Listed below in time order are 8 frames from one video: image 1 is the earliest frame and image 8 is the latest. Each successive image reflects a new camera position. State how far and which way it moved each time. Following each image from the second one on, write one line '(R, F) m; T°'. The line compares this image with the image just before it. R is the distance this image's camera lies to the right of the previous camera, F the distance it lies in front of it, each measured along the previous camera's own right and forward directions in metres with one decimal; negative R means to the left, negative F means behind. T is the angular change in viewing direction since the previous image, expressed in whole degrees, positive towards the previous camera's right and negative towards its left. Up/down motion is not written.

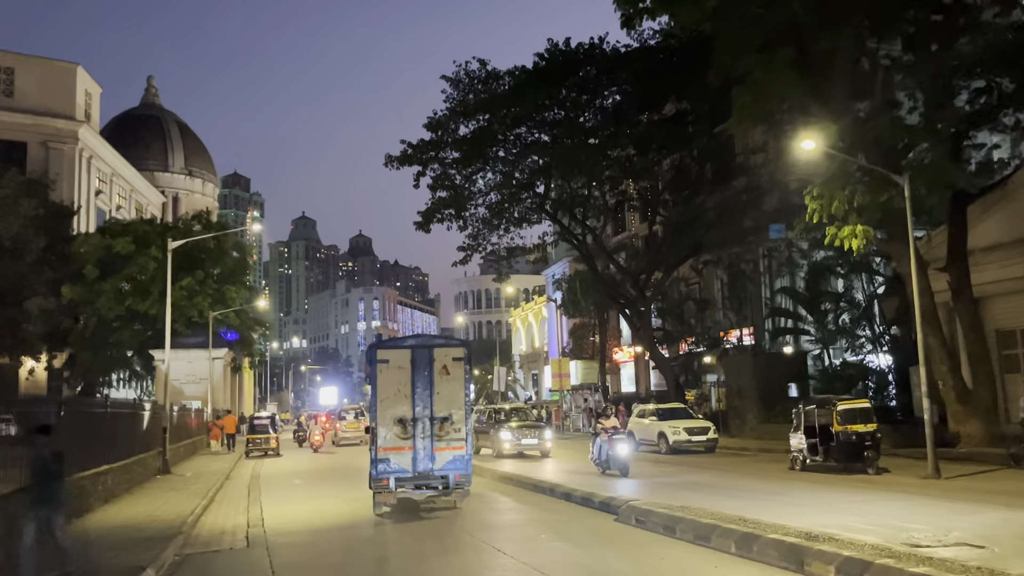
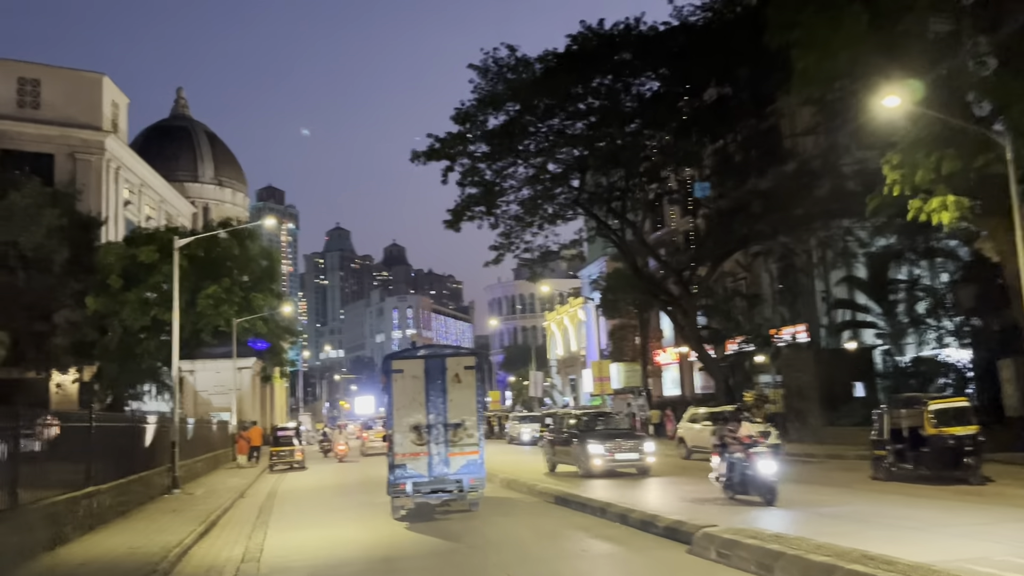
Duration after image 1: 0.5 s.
(-0.1, +2.0) m; -2°
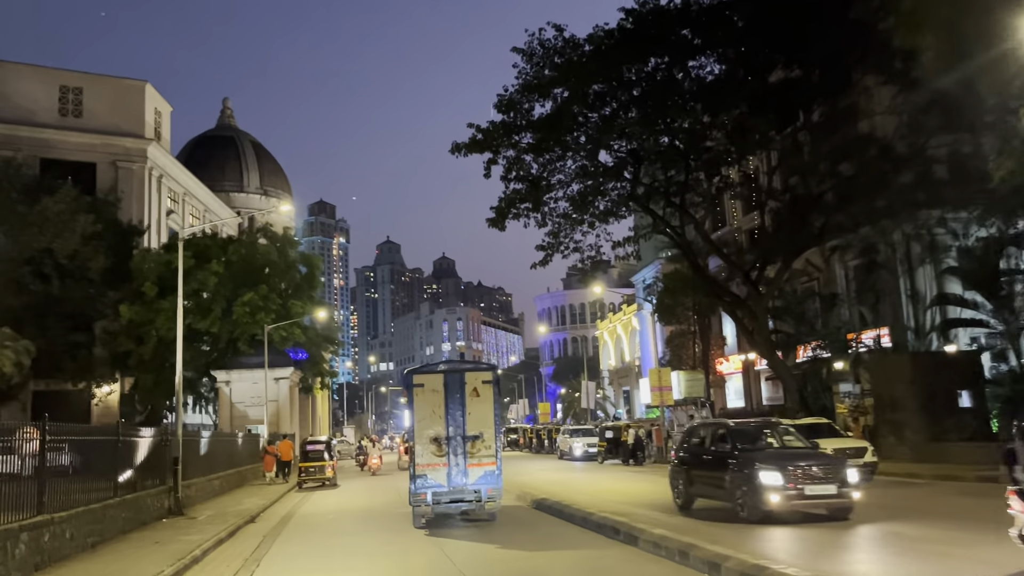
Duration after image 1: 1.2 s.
(0.0, +2.7) m; -3°
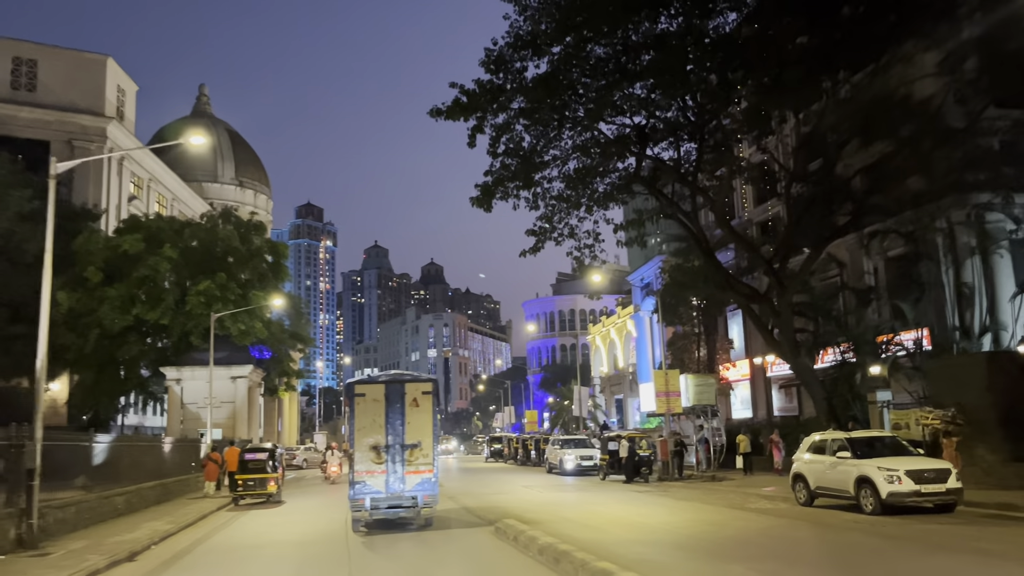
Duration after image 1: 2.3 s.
(+0.1, +4.2) m; +1°
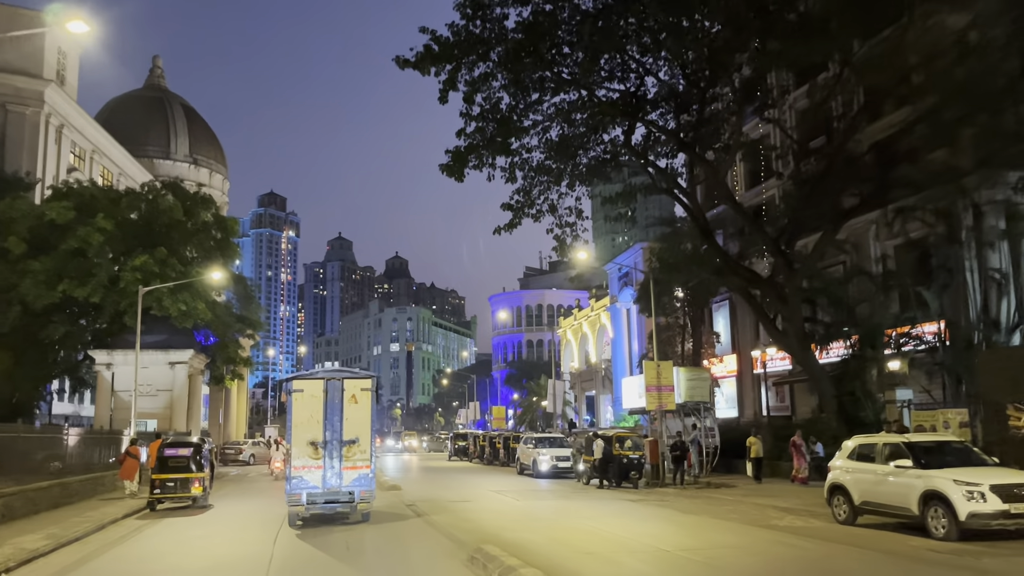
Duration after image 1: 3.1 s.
(-0.2, +3.2) m; +2°
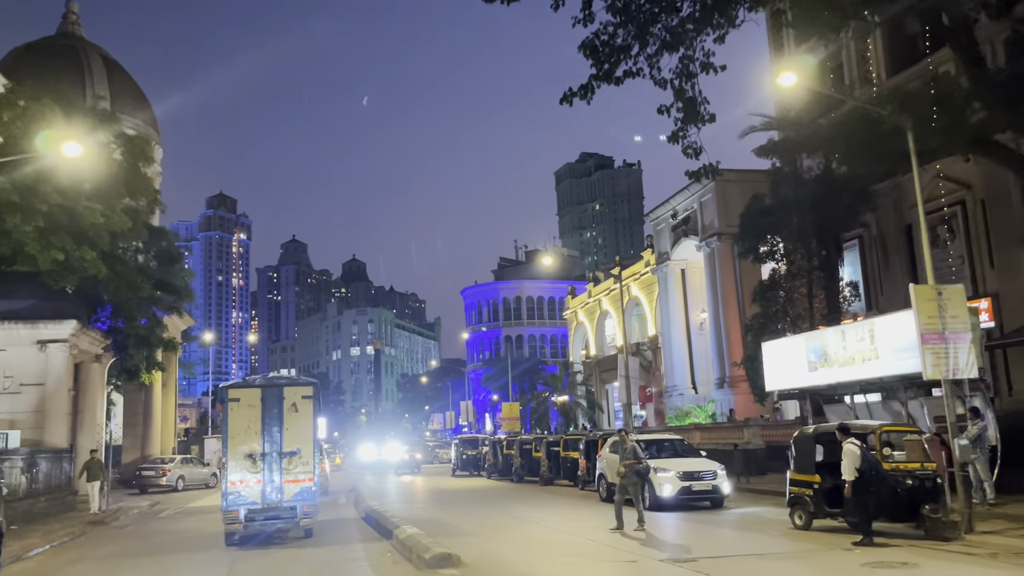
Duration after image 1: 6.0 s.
(-2.6, +11.5) m; +3°
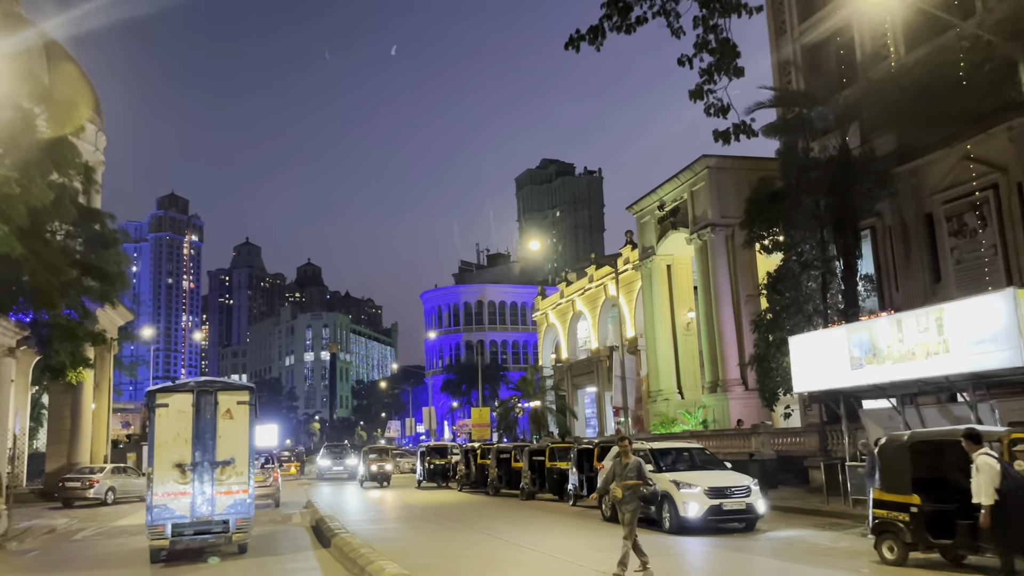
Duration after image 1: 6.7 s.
(-0.6, +2.8) m; +3°
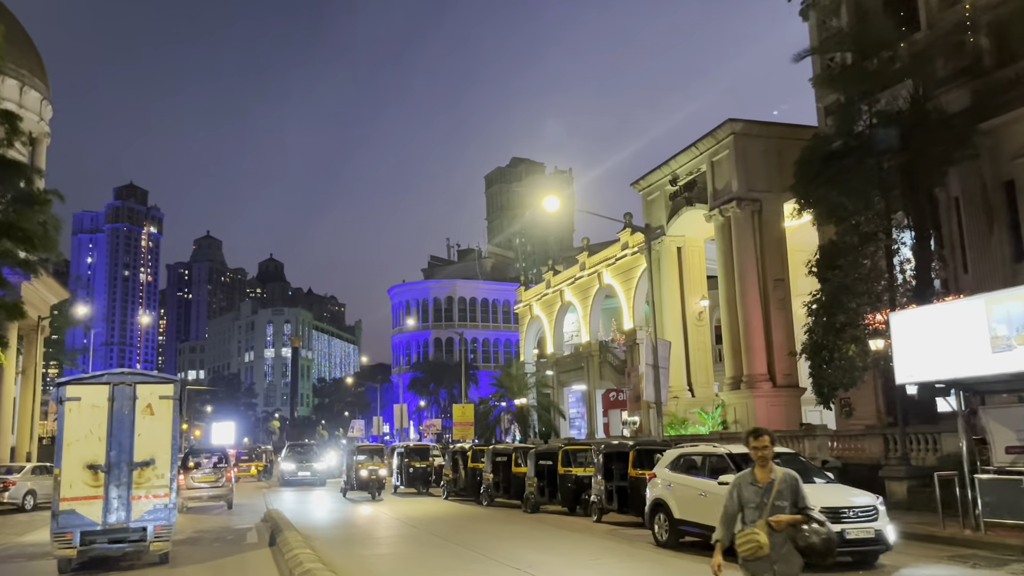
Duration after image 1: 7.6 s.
(-0.9, +3.8) m; +2°
